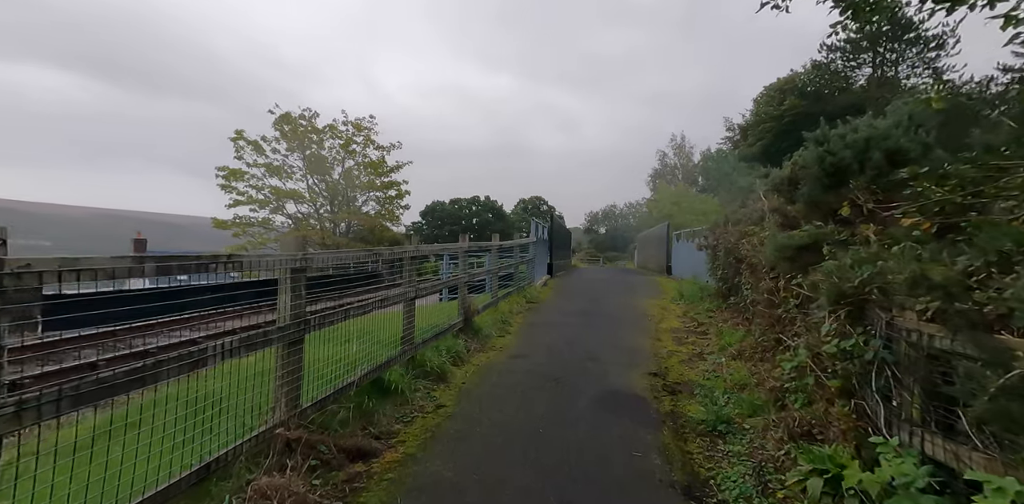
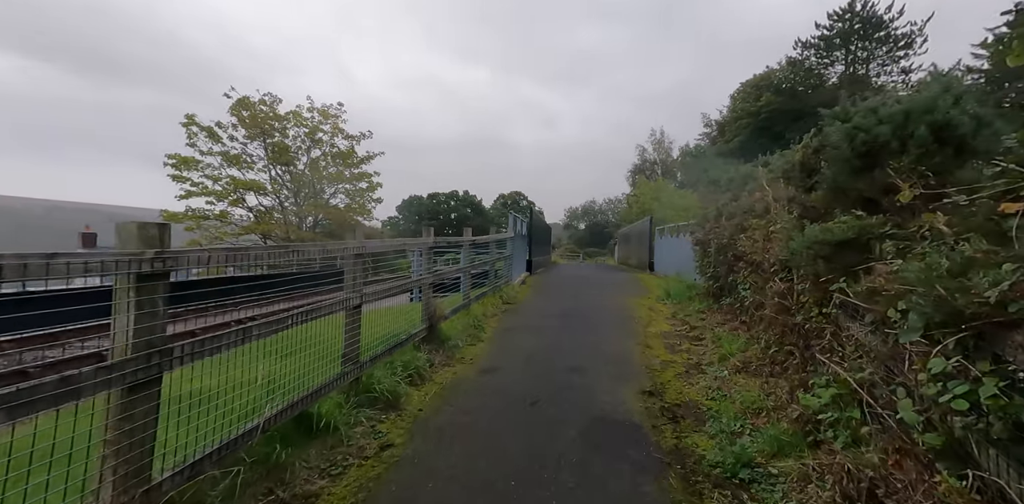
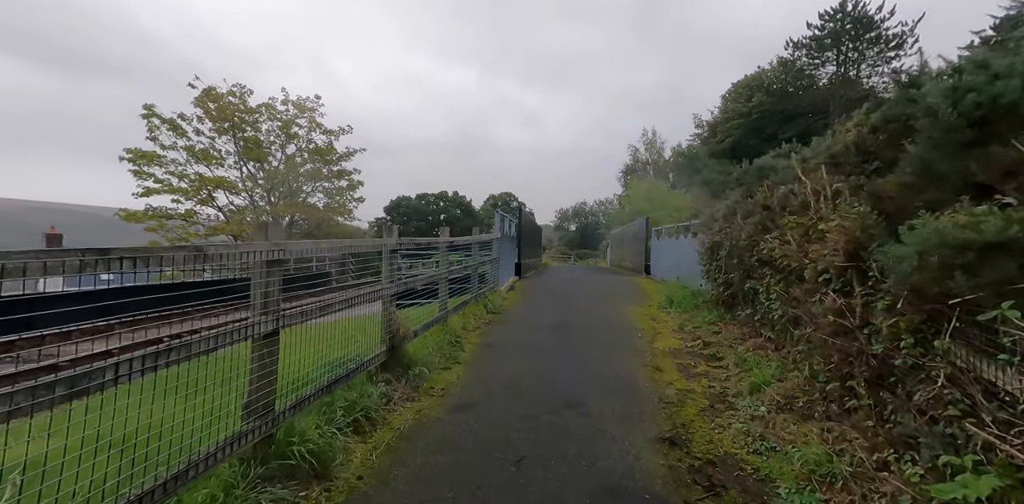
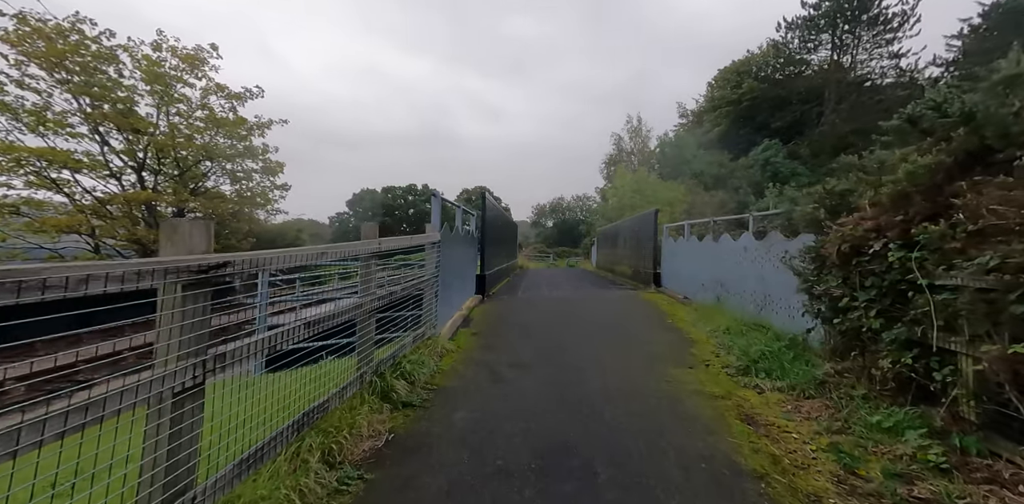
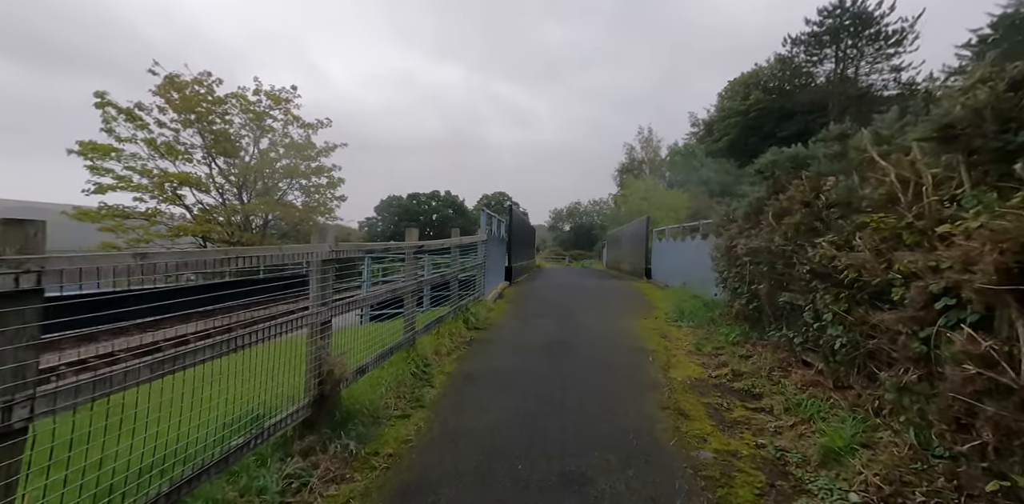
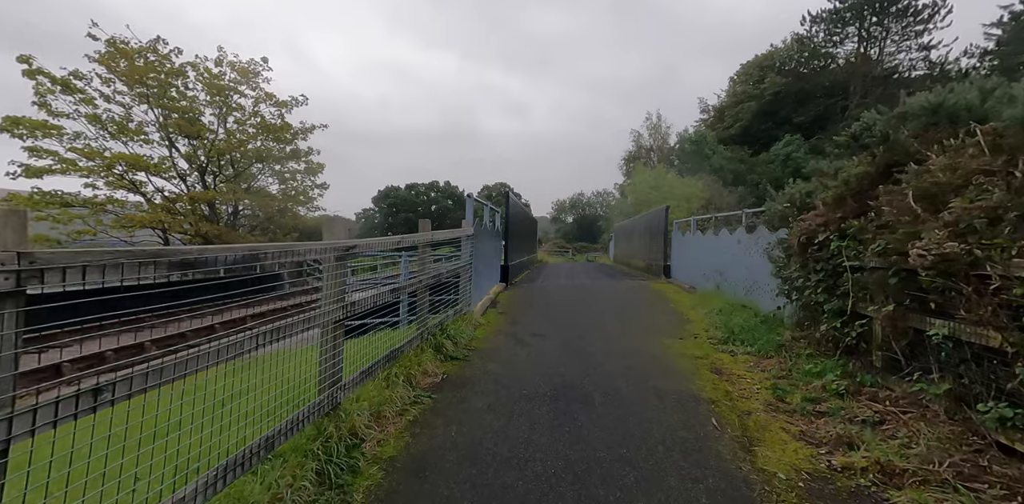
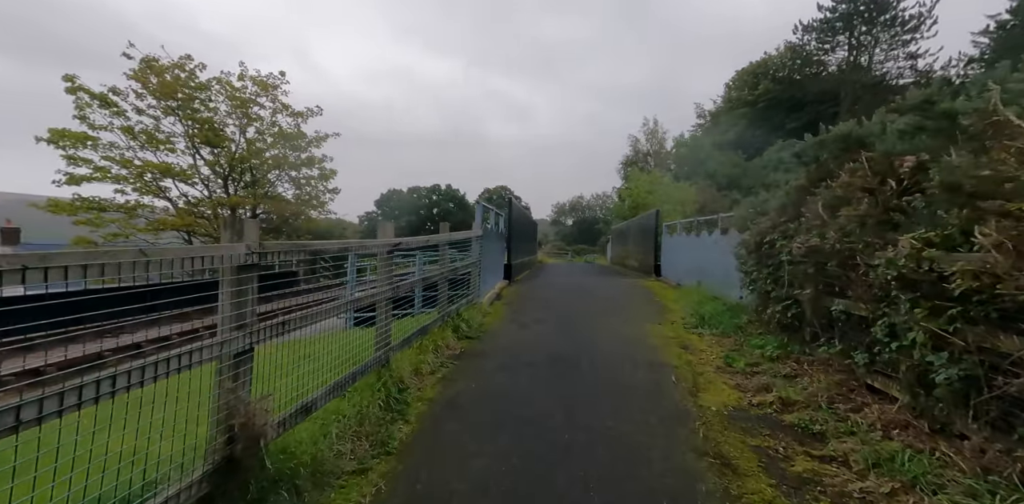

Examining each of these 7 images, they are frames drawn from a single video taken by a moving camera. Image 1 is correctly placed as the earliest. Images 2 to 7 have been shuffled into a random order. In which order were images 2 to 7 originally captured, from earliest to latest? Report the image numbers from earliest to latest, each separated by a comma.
2, 3, 5, 7, 6, 4
